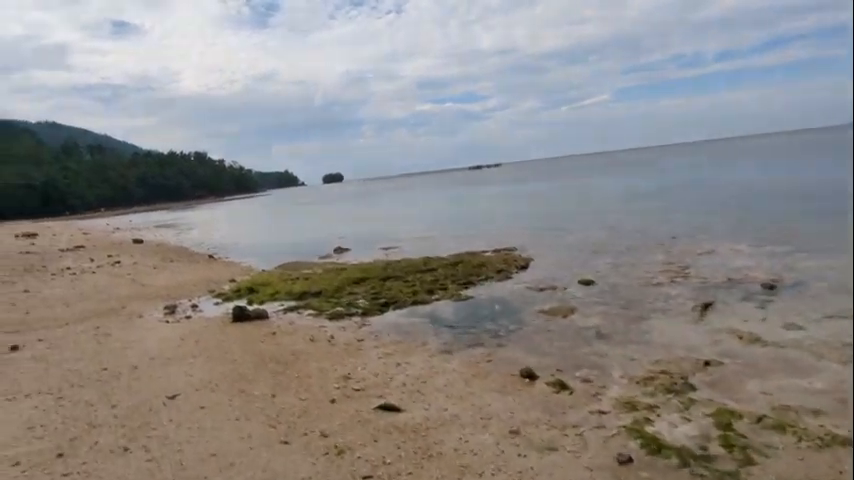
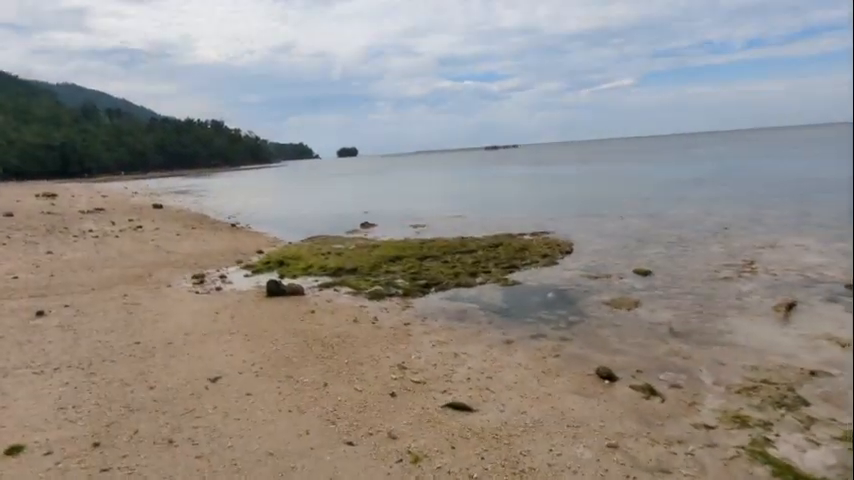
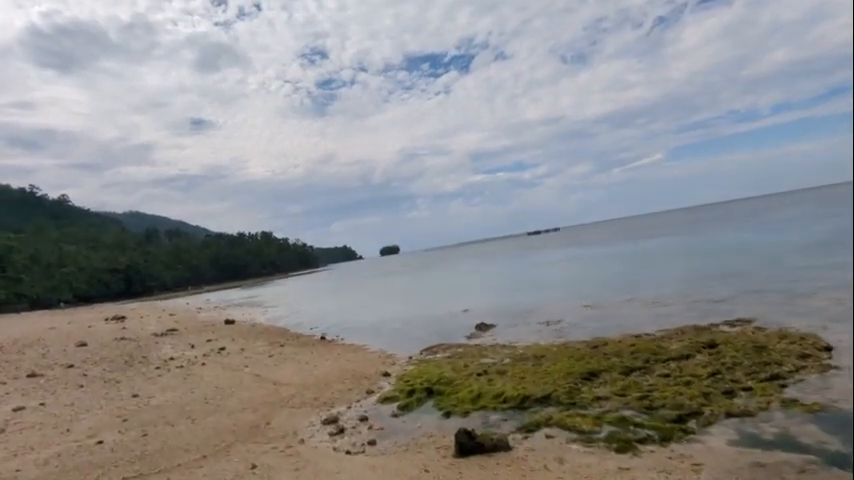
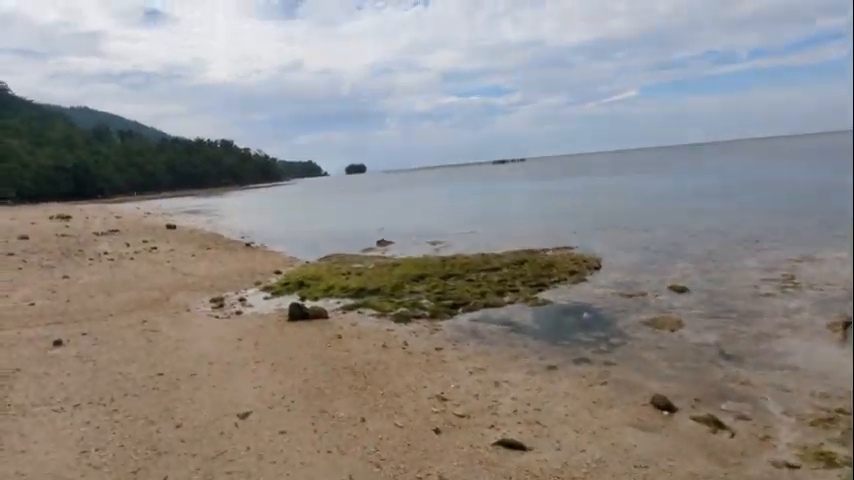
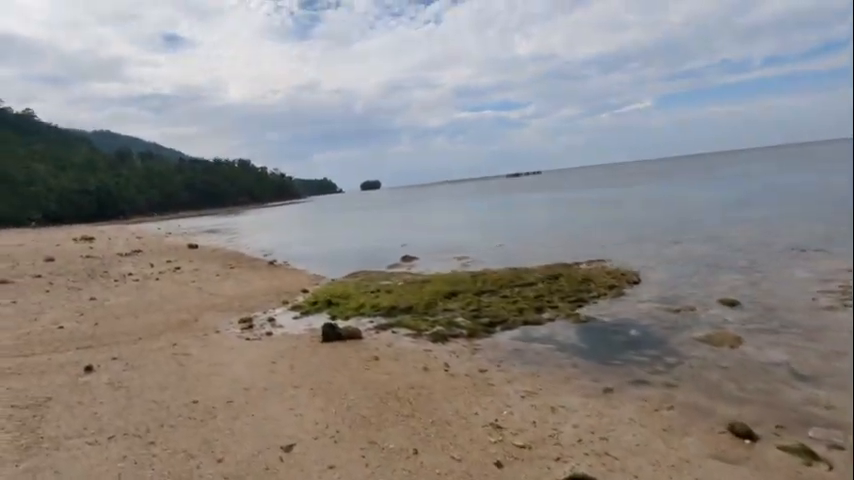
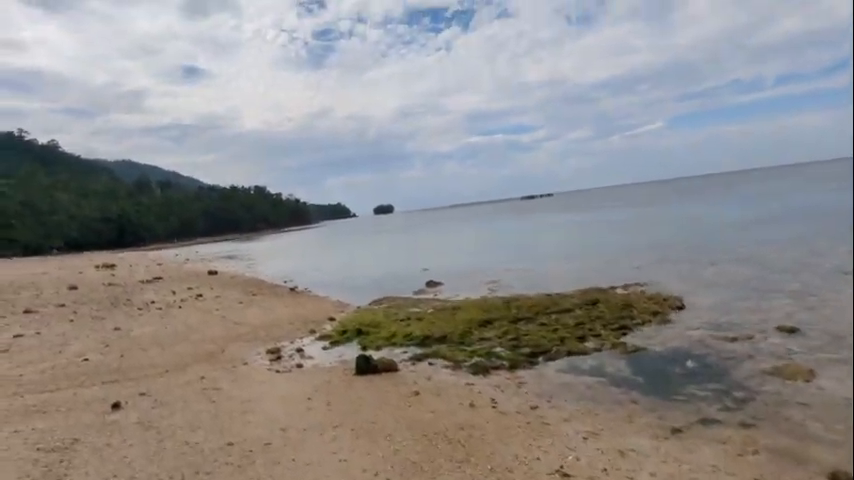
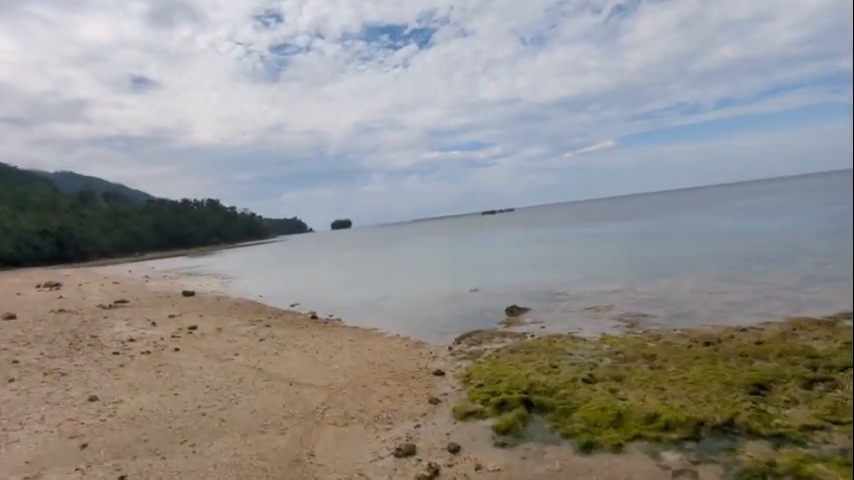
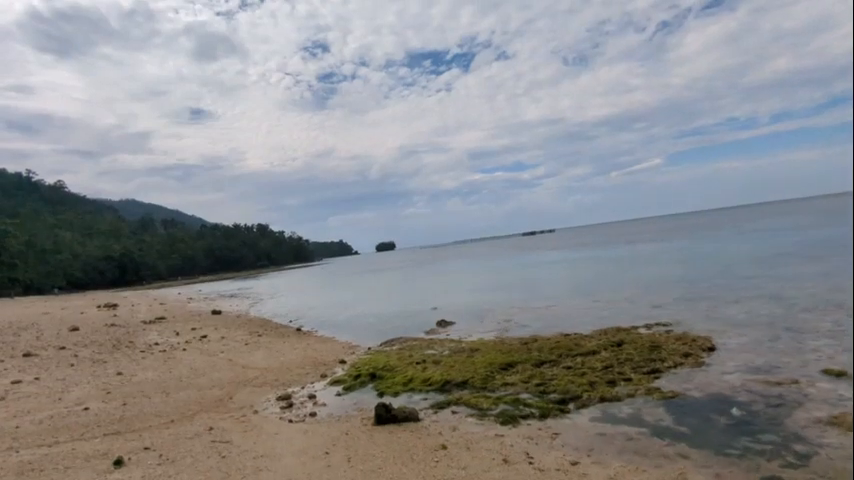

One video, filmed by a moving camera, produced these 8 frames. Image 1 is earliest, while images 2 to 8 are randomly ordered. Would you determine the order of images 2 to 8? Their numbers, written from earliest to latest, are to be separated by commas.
2, 4, 5, 6, 8, 3, 7
